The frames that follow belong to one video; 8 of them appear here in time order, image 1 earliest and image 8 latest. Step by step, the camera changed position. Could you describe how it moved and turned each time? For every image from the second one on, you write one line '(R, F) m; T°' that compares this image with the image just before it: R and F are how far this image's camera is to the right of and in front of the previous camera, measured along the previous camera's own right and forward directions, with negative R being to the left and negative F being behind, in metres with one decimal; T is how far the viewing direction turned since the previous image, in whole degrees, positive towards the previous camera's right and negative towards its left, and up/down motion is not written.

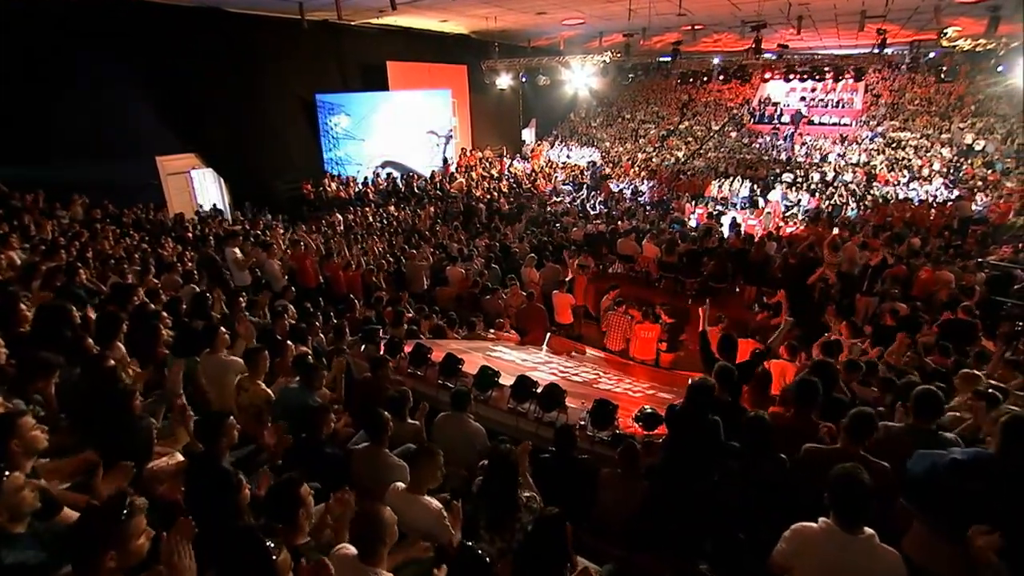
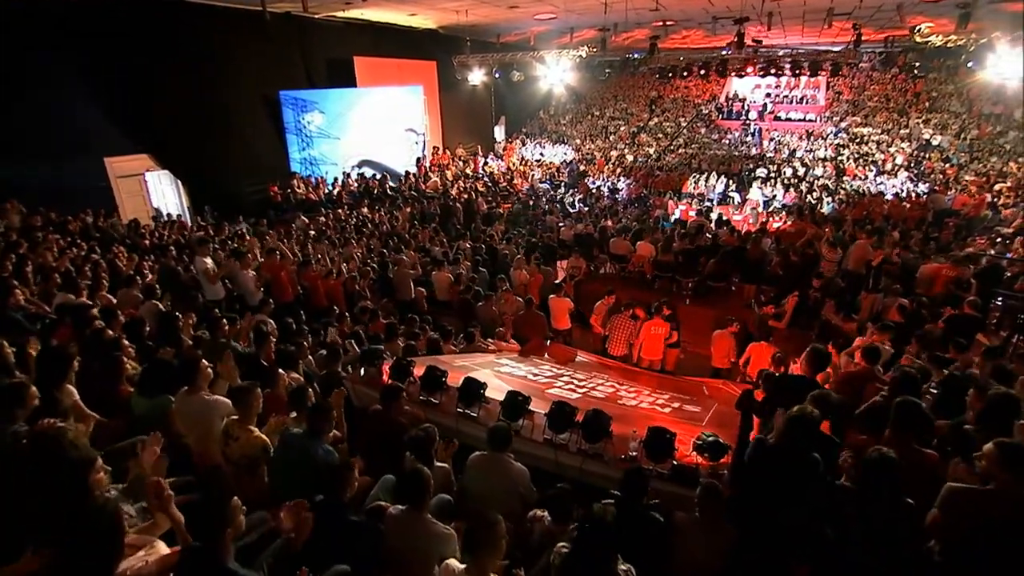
(-0.4, +0.5) m; +4°
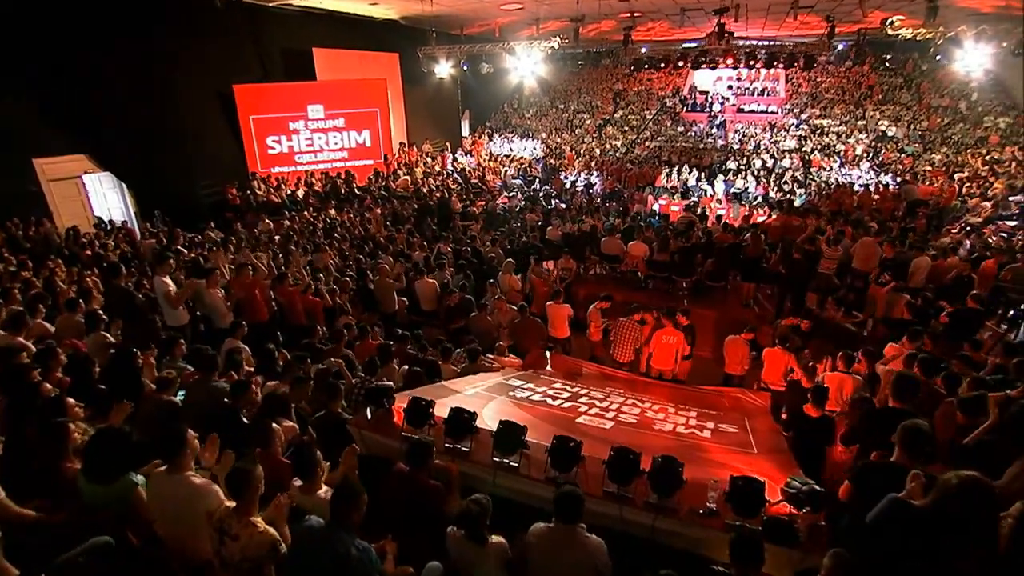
(-0.4, +0.5) m; +4°
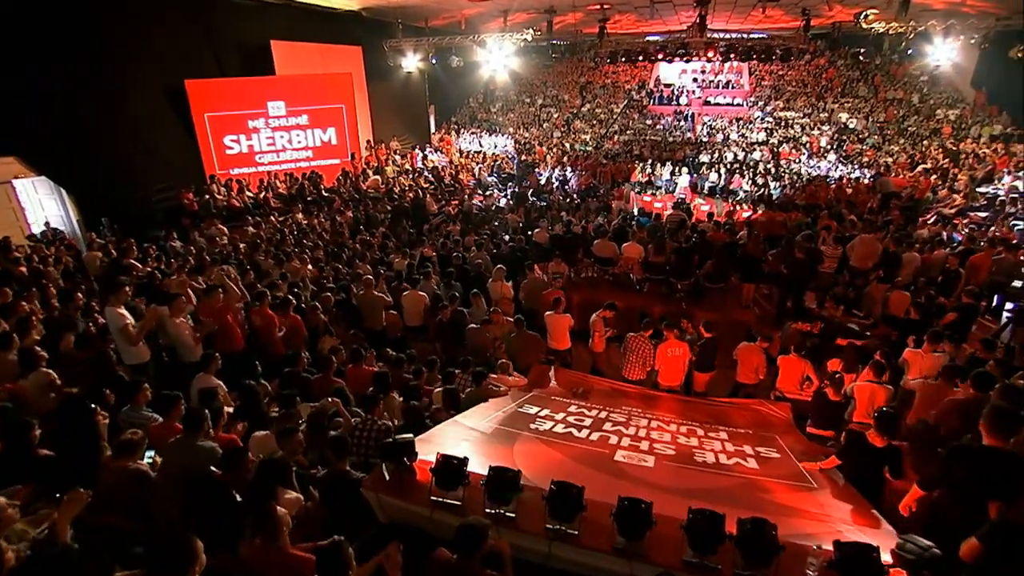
(-0.4, +0.5) m; +4°
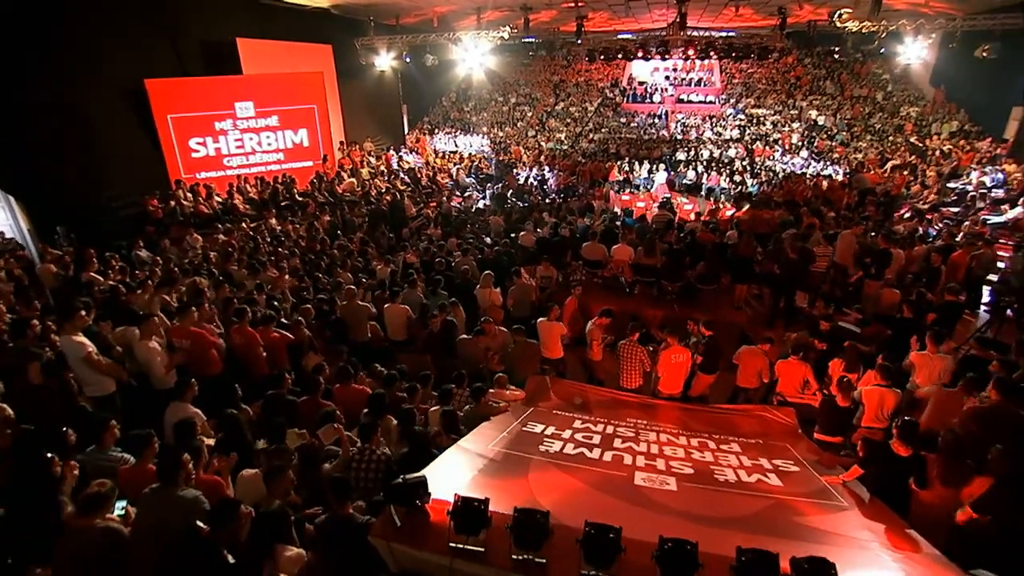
(-0.2, +0.3) m; +3°
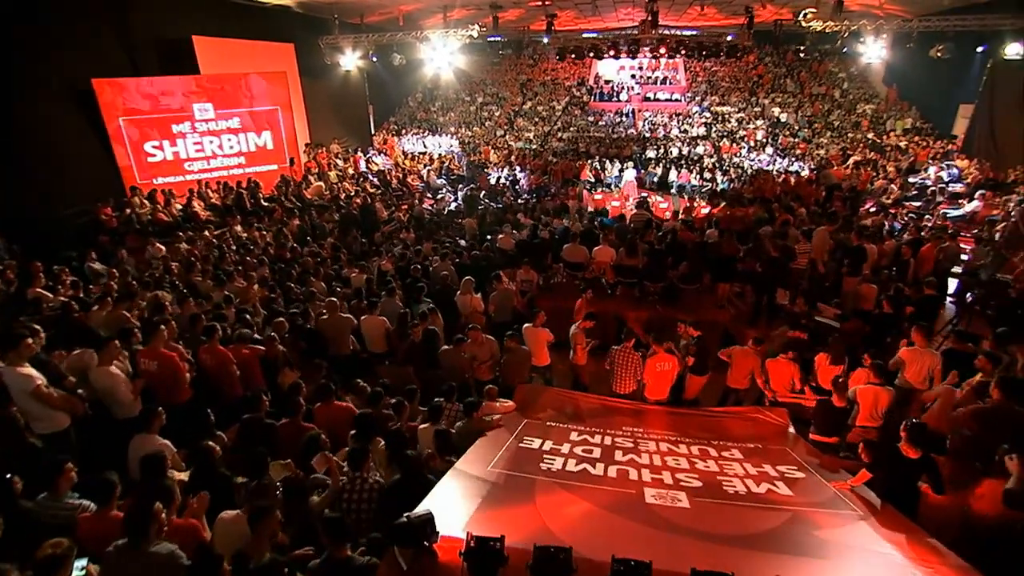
(-0.2, +0.2) m; +3°
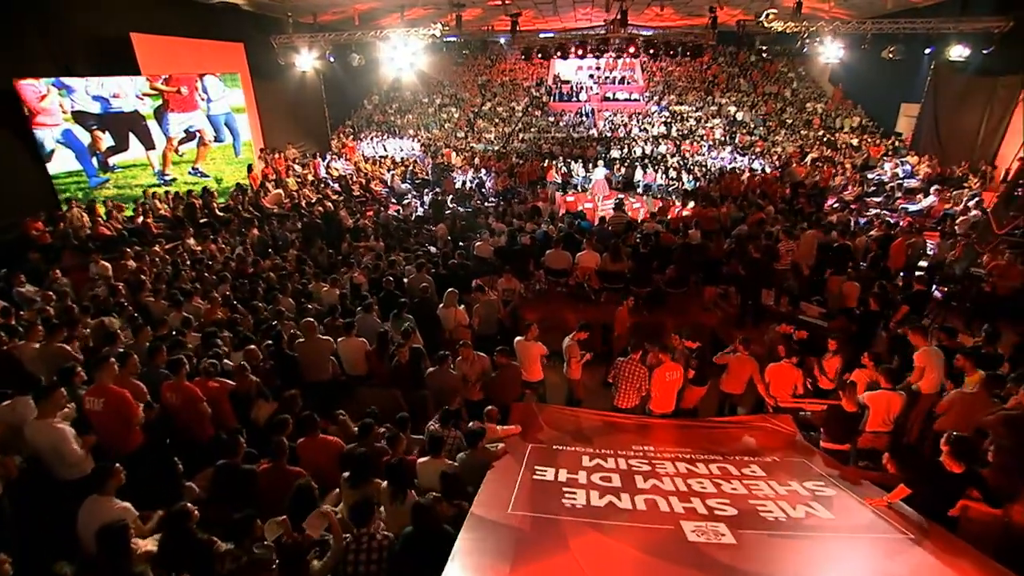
(-0.3, +0.3) m; +4°
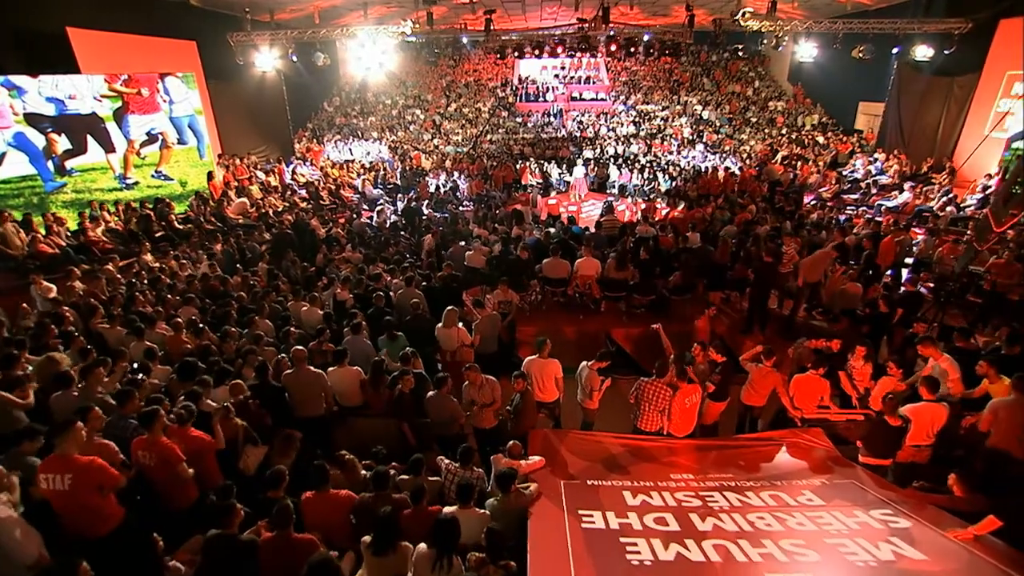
(-0.4, +0.5) m; +4°
